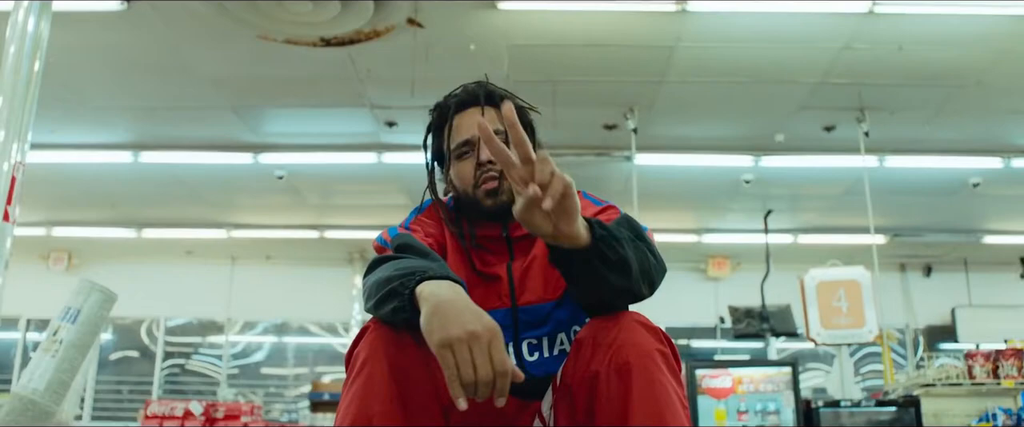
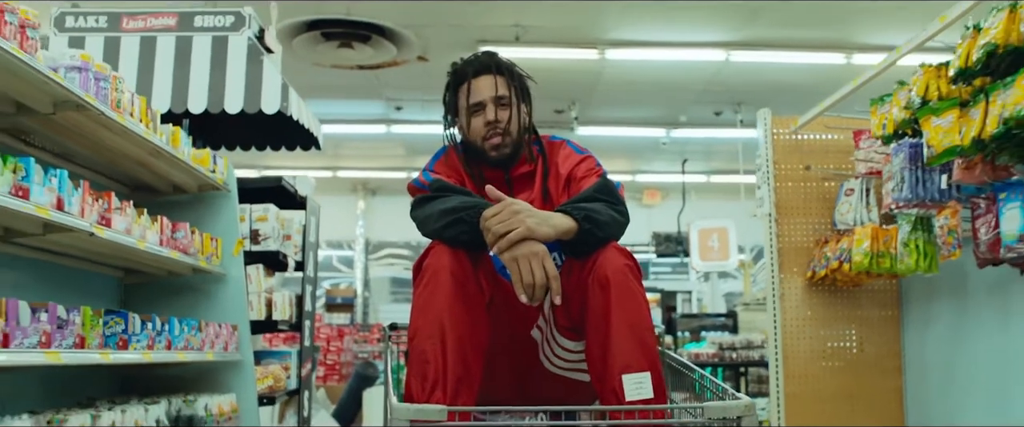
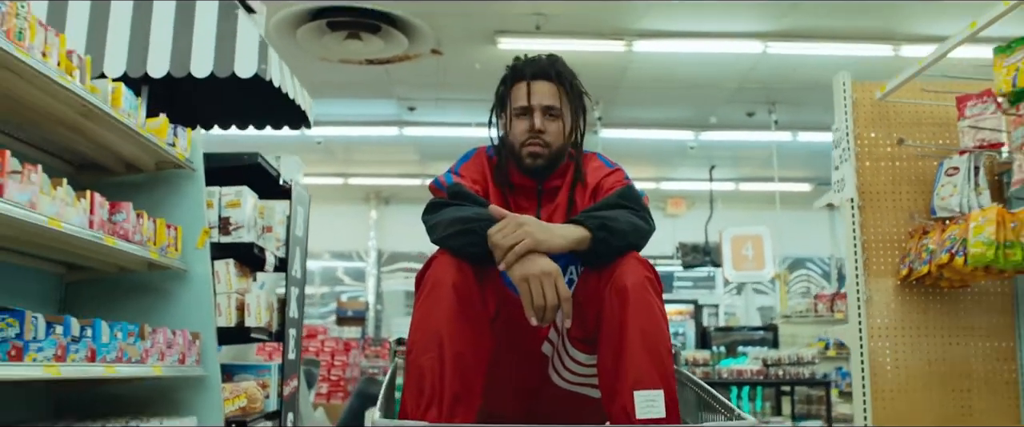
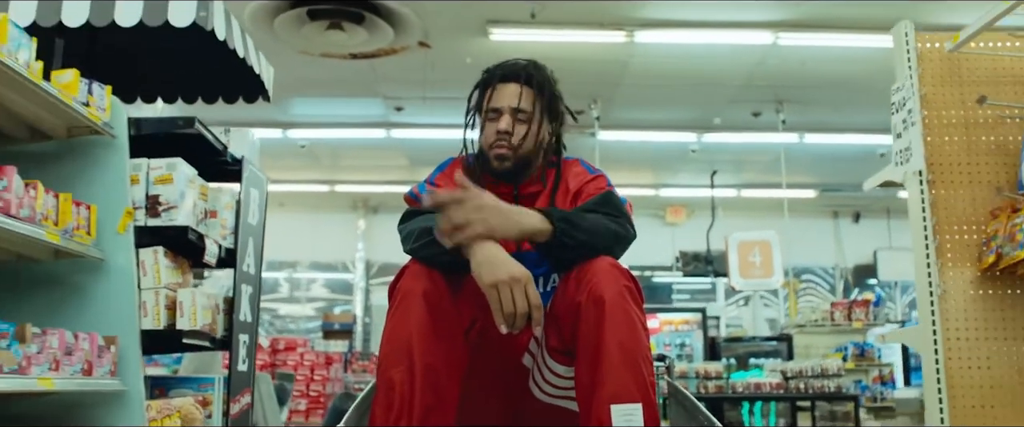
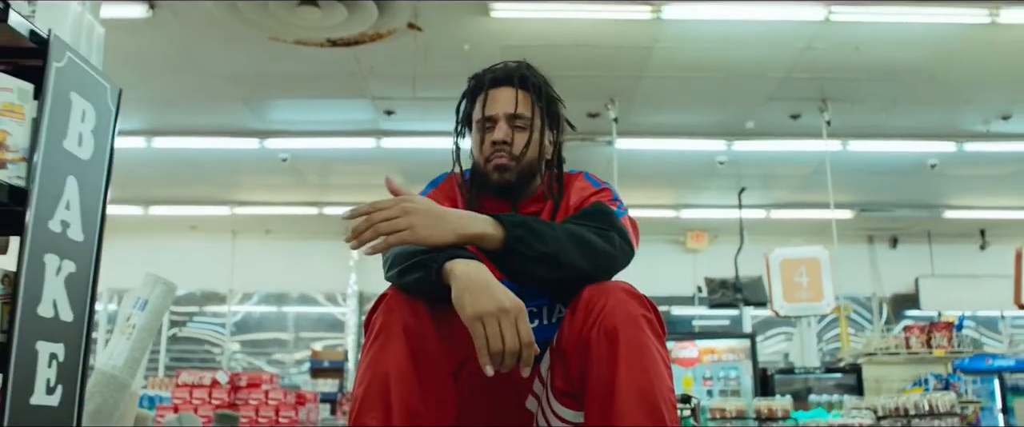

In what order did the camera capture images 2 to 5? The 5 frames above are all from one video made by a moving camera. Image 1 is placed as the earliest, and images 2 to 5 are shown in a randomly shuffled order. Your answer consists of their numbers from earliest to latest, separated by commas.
5, 4, 3, 2
